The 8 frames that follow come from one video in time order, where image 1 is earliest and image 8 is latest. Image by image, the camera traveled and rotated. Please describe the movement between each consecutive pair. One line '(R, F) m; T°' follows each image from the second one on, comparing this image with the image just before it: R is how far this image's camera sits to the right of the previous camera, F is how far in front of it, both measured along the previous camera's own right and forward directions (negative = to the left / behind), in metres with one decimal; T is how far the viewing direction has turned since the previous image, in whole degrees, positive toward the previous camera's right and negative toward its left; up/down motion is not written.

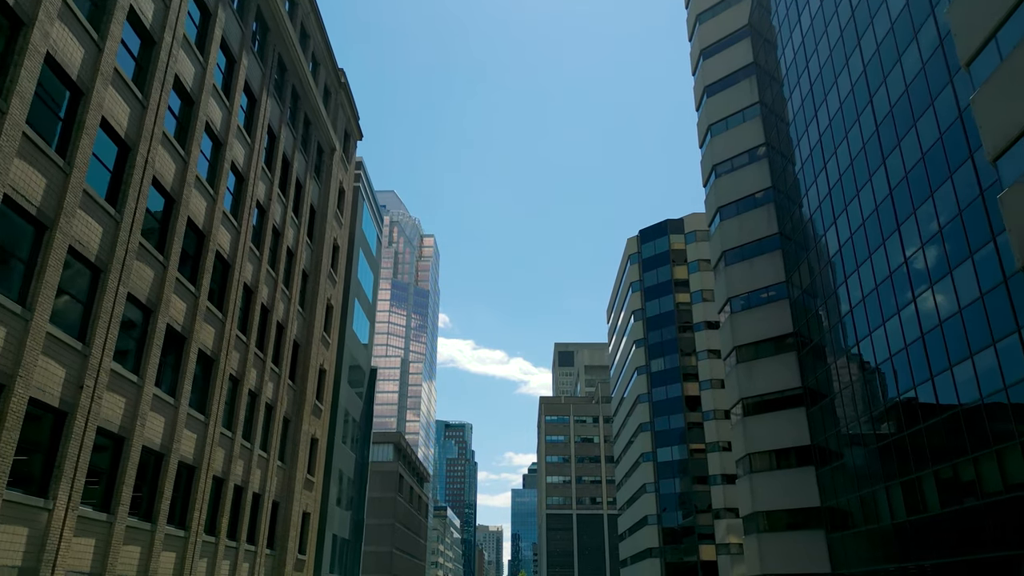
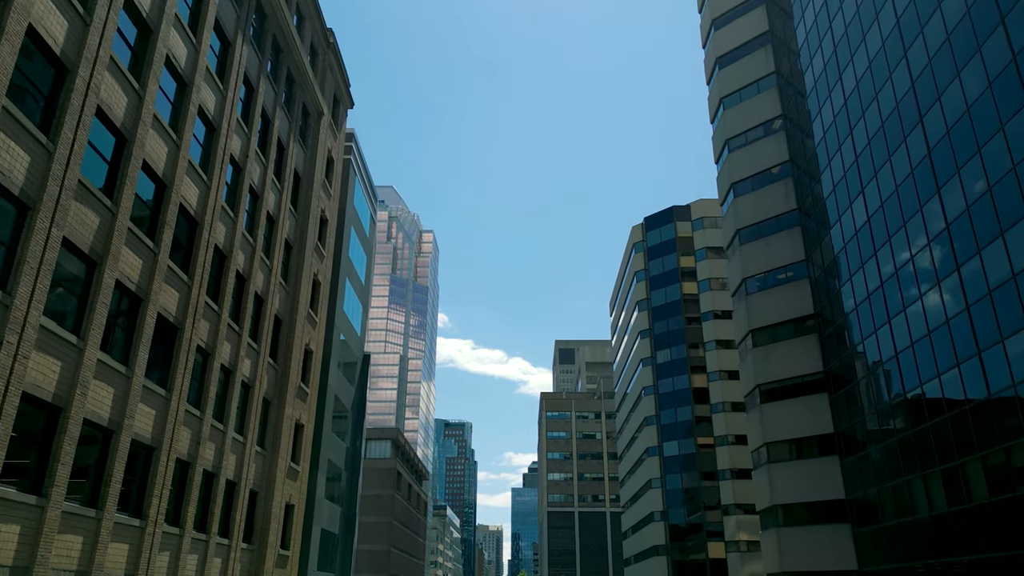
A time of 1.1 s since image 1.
(-0.1, +2.6) m; 0°
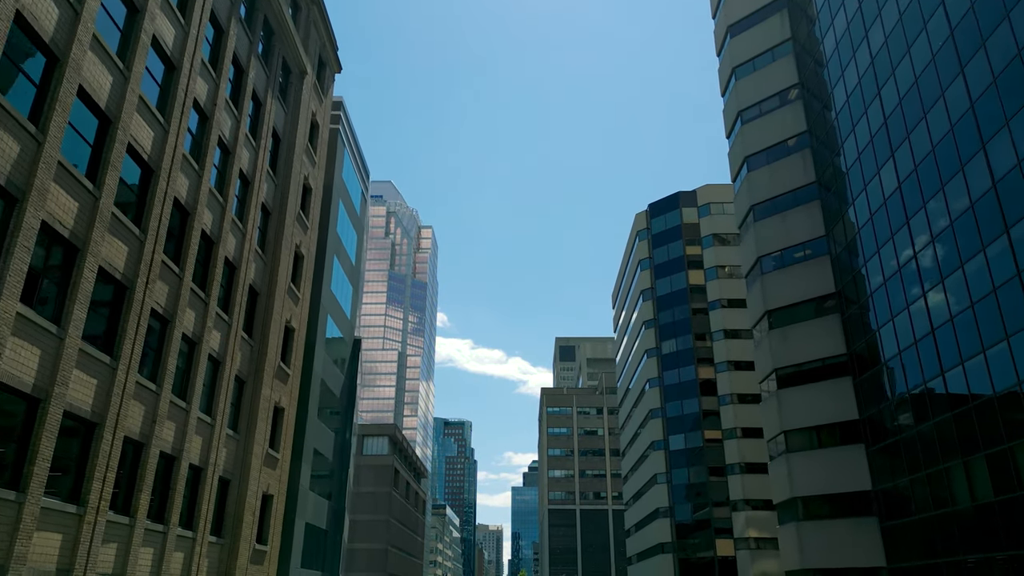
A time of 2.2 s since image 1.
(0.0, +2.6) m; 0°
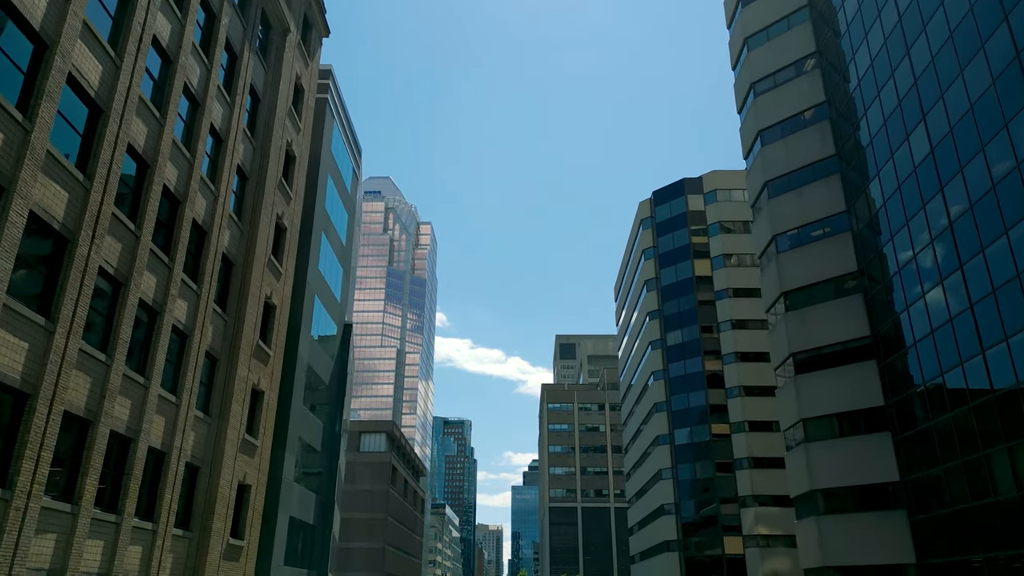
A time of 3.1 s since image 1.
(0.0, +2.3) m; 0°
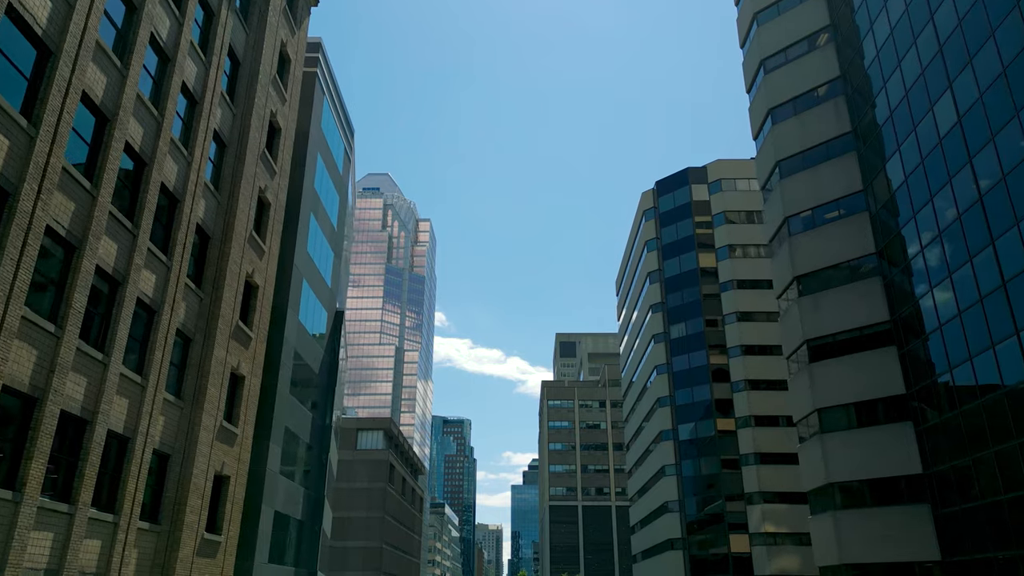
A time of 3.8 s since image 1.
(0.0, +1.7) m; 0°
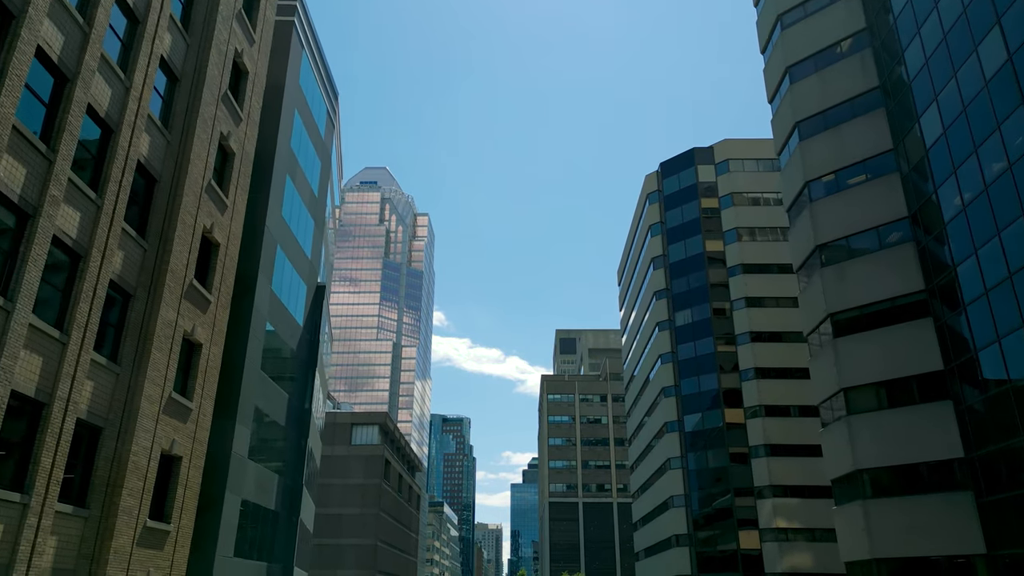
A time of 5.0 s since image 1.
(+0.2, +2.9) m; 0°
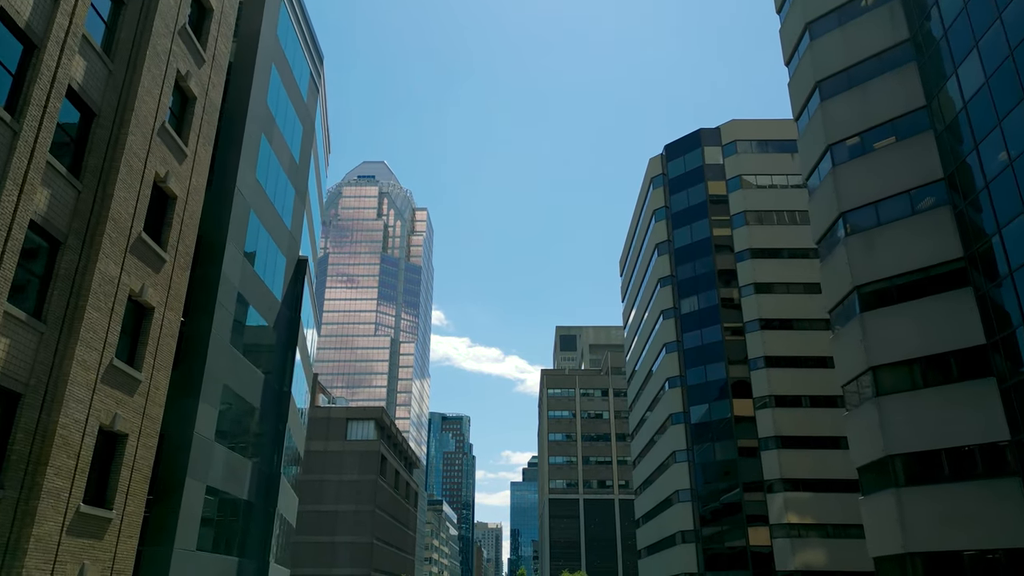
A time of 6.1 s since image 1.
(+0.2, +2.6) m; 0°
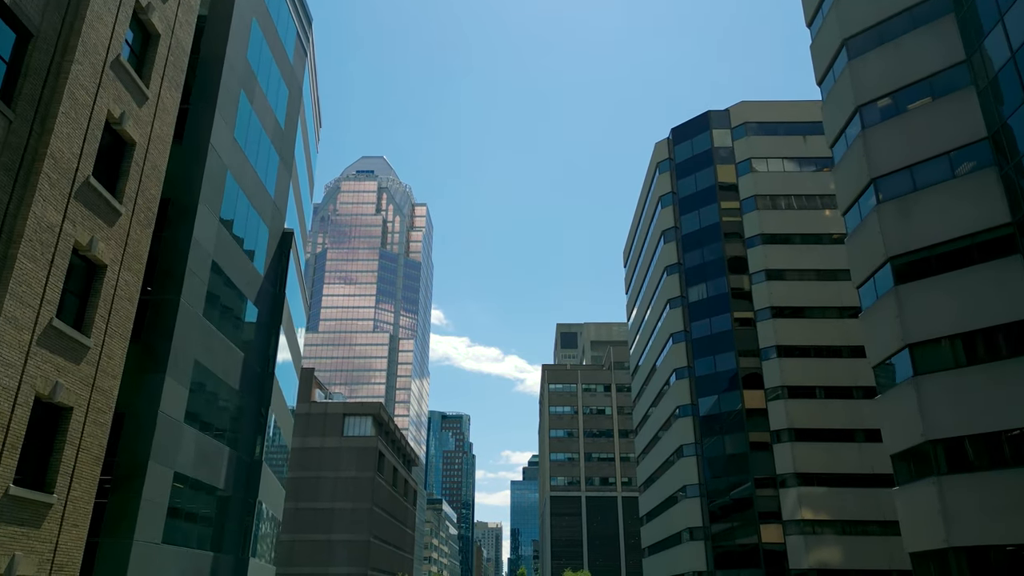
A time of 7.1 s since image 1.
(-0.1, +2.3) m; 0°
